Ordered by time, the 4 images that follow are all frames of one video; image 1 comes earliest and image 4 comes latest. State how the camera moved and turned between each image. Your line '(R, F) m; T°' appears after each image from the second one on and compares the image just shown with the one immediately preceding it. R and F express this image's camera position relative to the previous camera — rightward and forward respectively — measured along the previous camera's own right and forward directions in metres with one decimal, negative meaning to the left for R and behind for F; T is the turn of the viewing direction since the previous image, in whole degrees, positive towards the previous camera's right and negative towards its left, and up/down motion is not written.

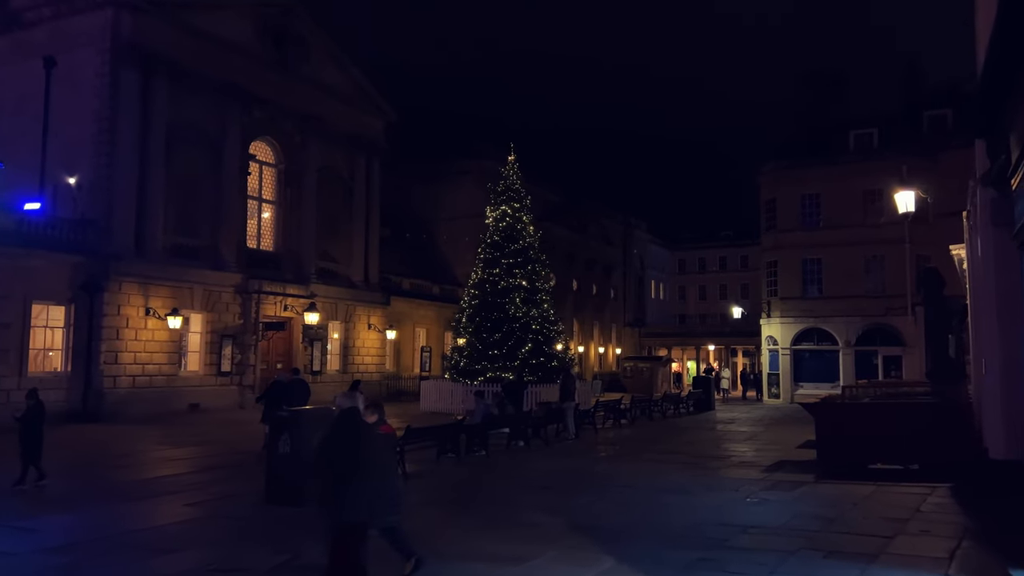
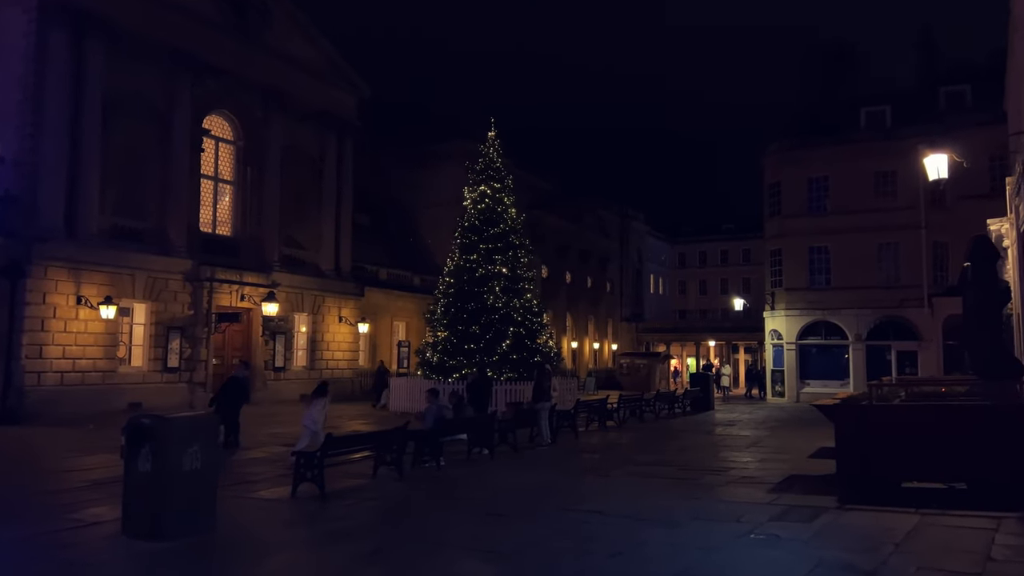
(+0.7, +2.8) m; 0°
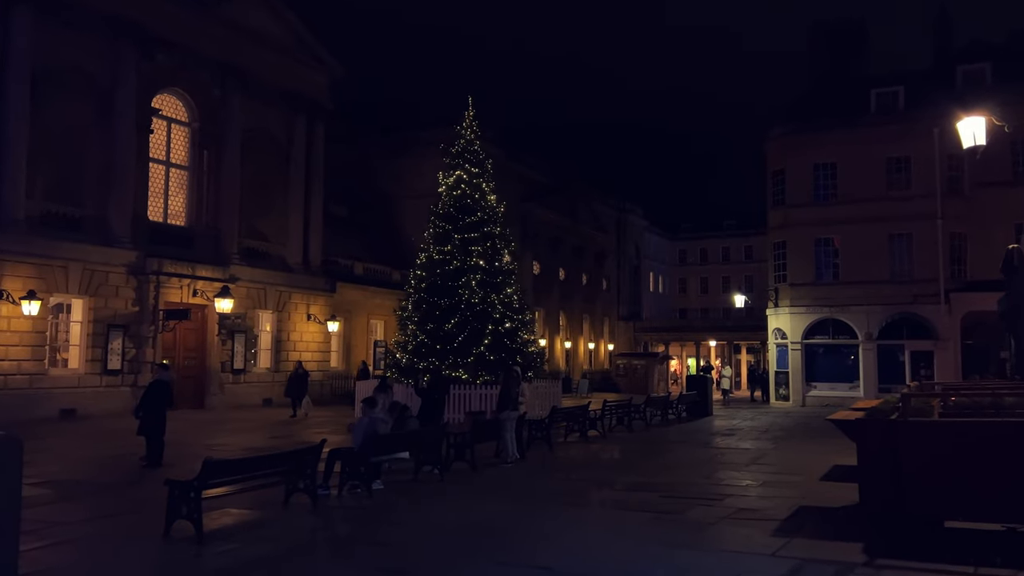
(+0.7, +2.5) m; 0°
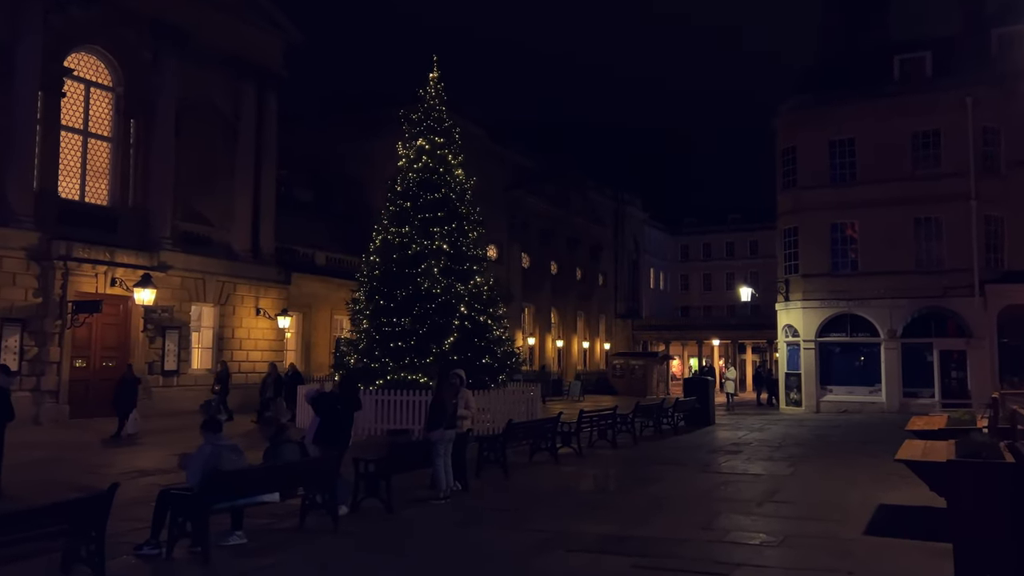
(+0.9, +3.7) m; 0°
